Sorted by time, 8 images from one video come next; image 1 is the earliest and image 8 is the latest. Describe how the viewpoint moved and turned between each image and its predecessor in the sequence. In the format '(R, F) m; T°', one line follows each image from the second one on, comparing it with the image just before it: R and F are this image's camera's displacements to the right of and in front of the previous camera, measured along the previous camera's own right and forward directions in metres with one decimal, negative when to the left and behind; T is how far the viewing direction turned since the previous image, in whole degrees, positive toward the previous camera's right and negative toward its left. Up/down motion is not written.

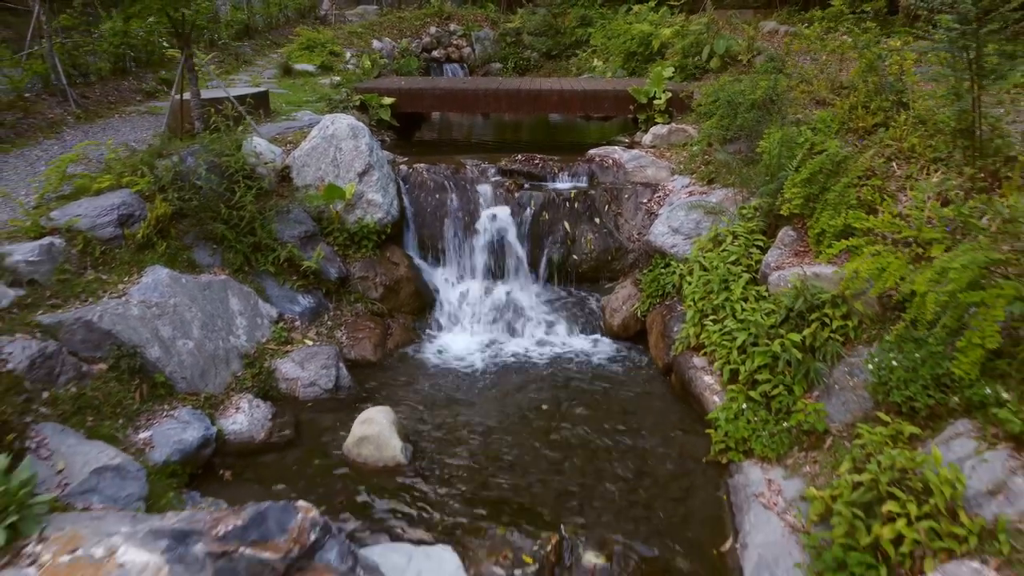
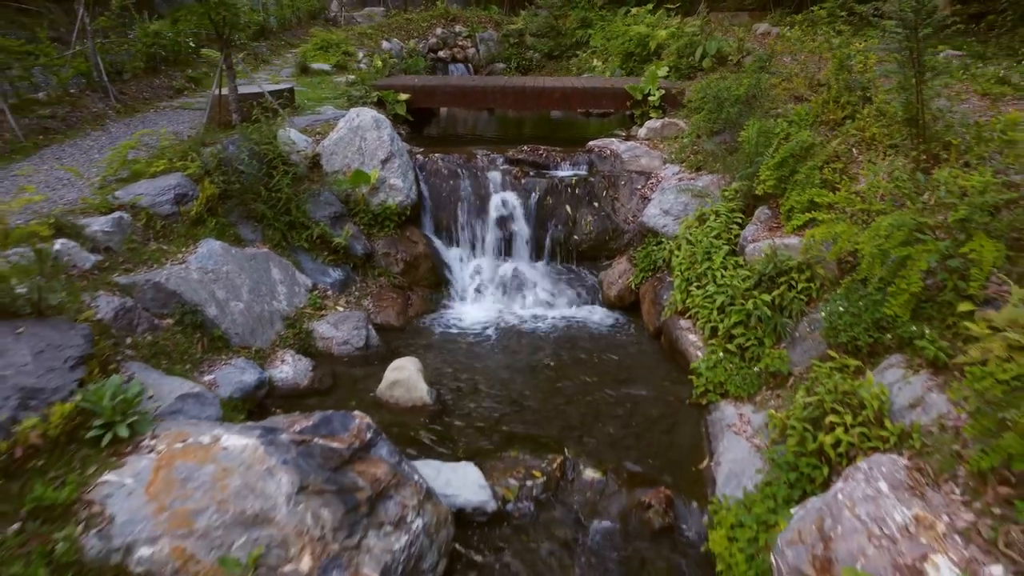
(-0.1, -0.7) m; 0°
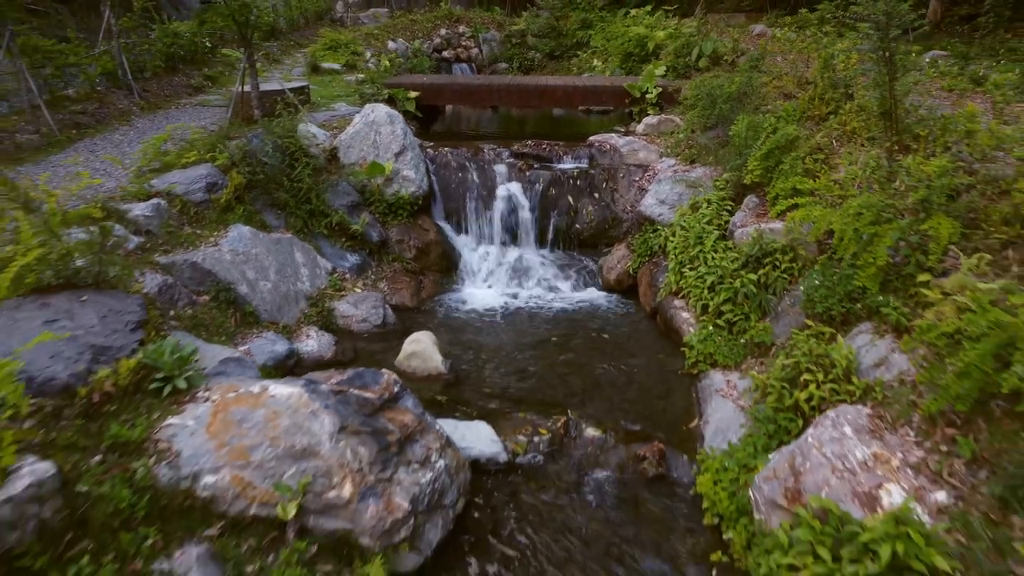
(-0.1, -0.4) m; 0°
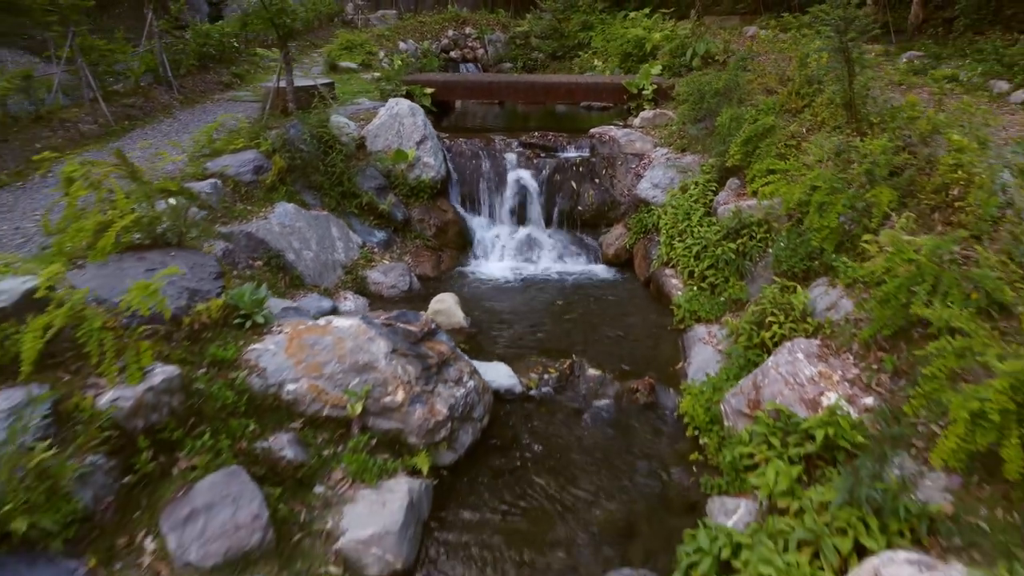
(-0.1, -0.8) m; 0°
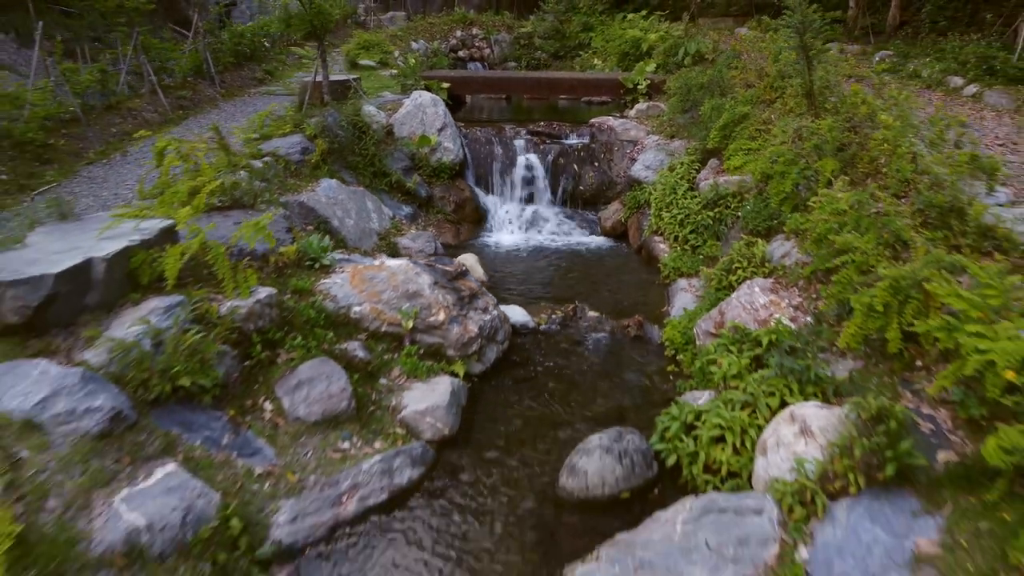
(-0.1, -1.1) m; 0°
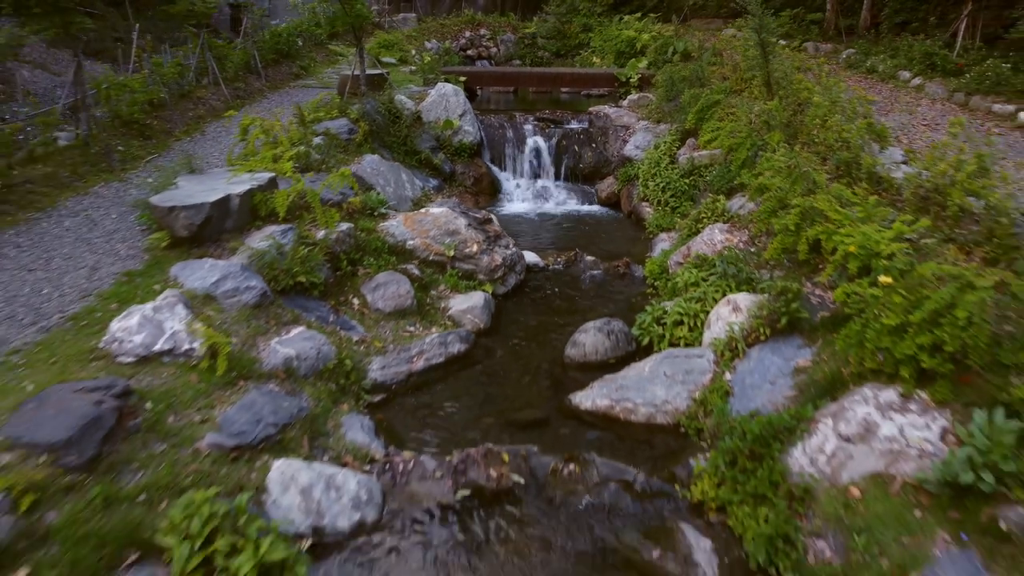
(-0.2, -1.6) m; 0°
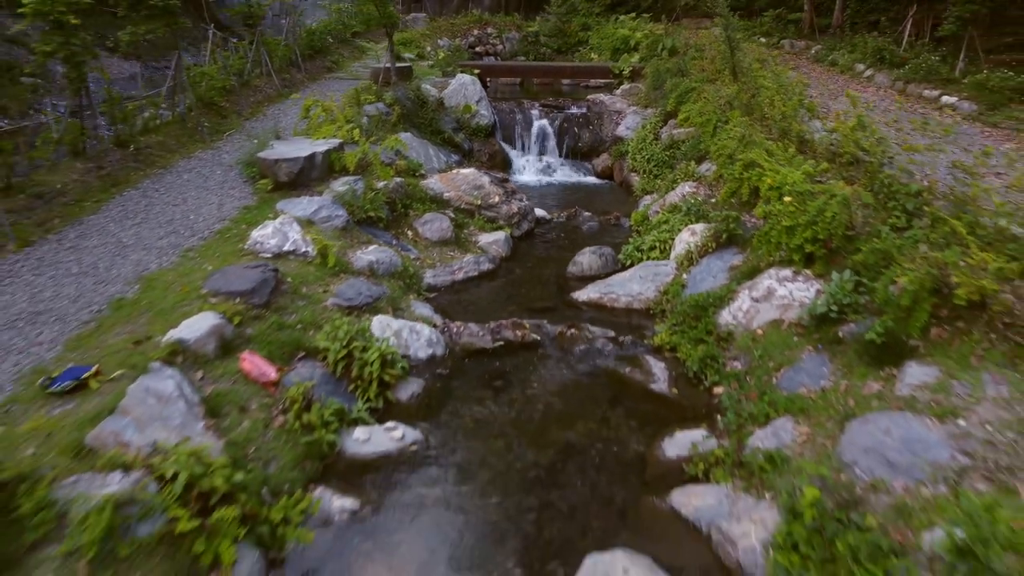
(-0.2, -1.8) m; 0°
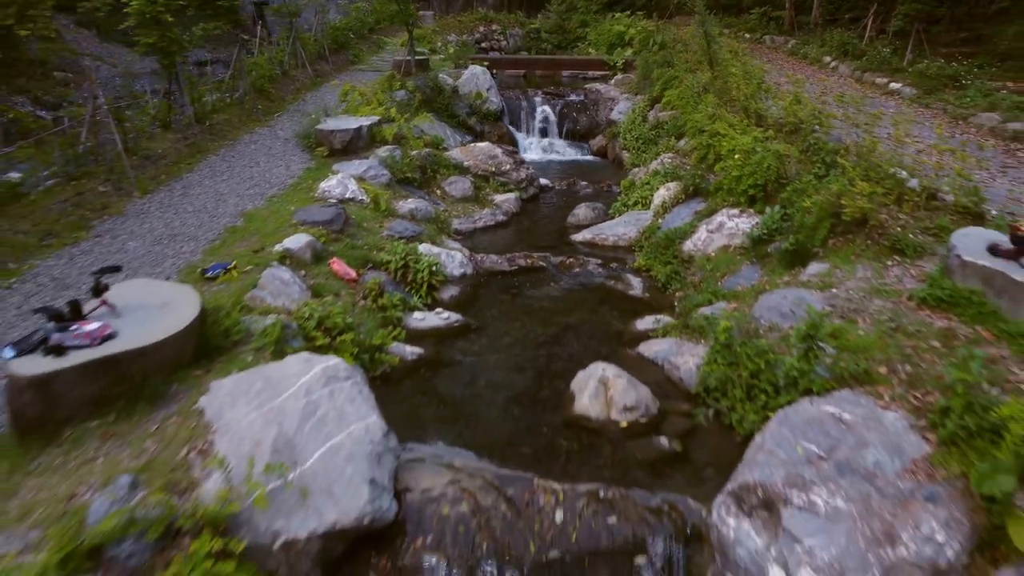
(-0.2, -1.7) m; 0°
